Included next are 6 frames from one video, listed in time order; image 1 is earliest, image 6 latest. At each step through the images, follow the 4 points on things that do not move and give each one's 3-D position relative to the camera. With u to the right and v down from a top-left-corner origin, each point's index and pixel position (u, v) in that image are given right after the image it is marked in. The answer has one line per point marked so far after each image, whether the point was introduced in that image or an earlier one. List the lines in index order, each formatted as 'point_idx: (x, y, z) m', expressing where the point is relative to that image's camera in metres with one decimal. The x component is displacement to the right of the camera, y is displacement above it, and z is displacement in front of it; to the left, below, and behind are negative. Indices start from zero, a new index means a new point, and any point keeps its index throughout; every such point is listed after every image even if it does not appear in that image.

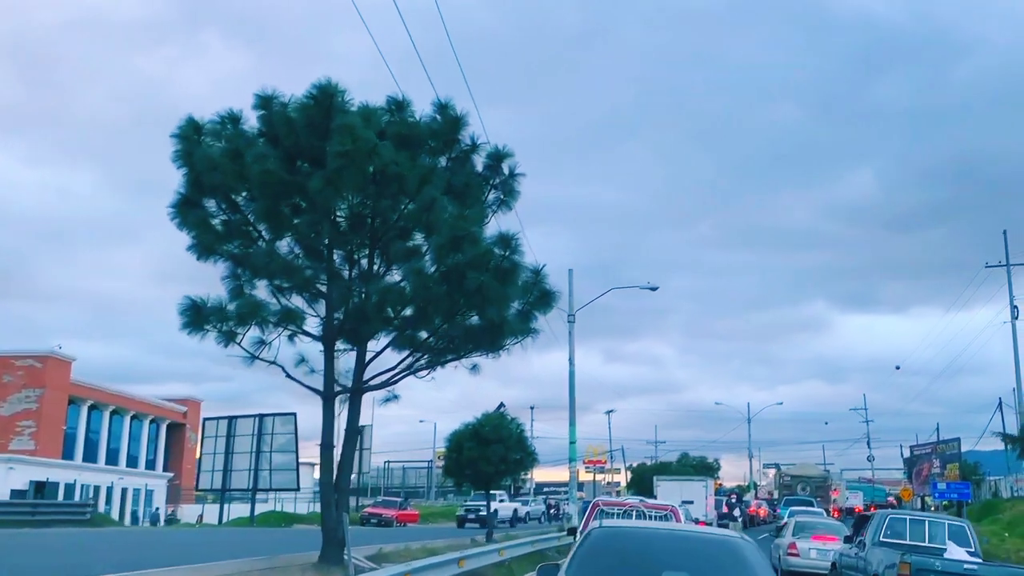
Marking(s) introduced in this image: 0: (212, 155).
0: (-4.1, +1.8, +17.0) m
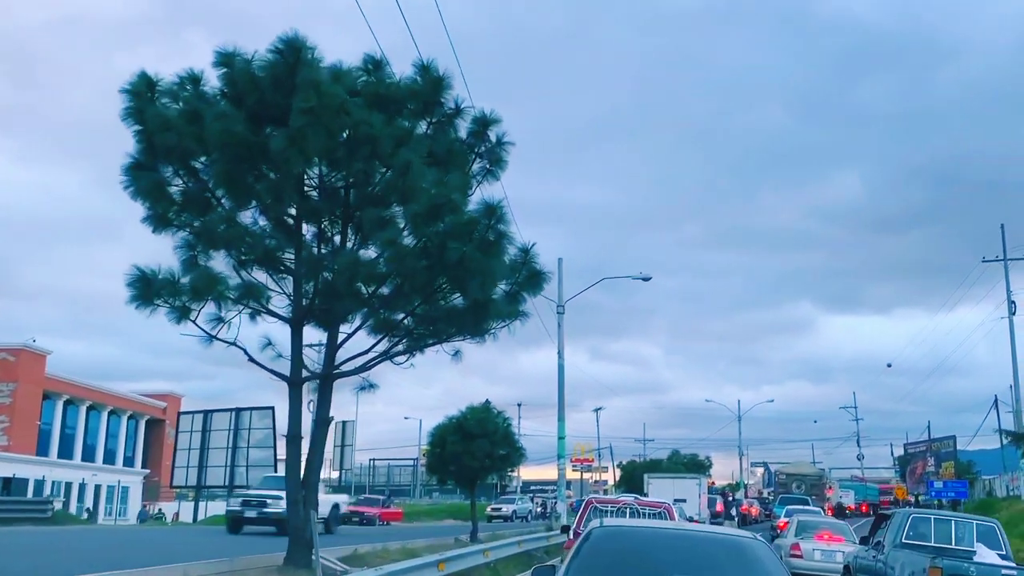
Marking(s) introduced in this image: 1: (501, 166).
0: (-4.2, +2.1, +15.4) m
1: (-0.2, +1.7, +17.3) m
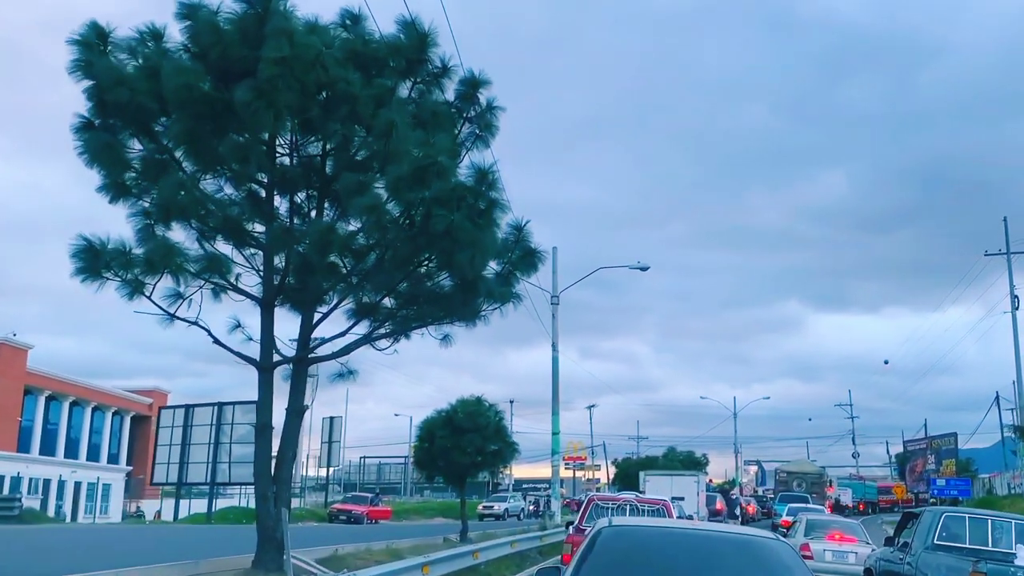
0: (-4.3, +2.4, +13.9) m
1: (-0.3, +2.0, +15.9) m
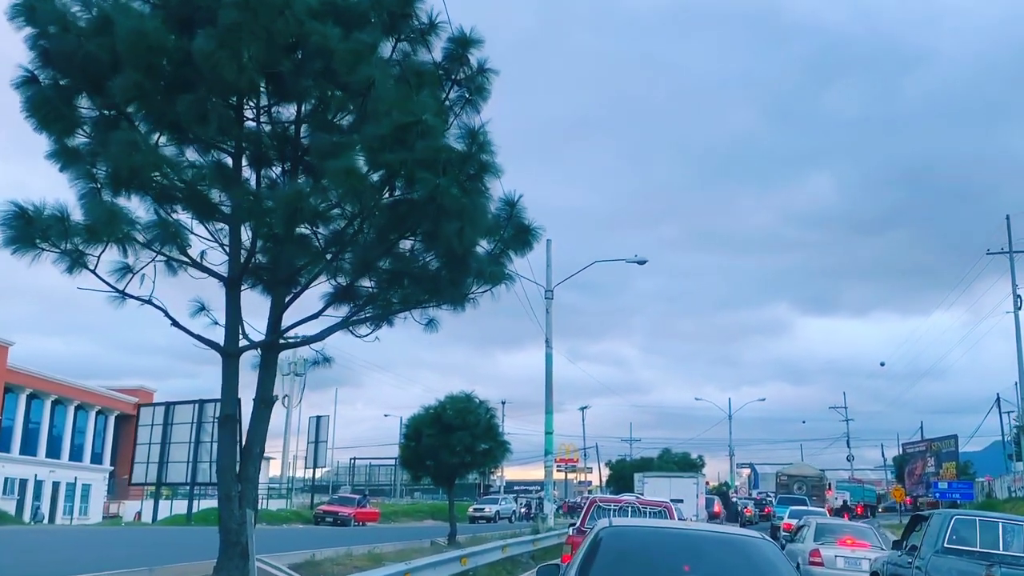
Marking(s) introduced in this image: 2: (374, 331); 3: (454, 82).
0: (-4.4, +2.7, +12.5) m
1: (-0.3, +2.2, +14.4) m
2: (-1.8, -0.6, +16.4) m
3: (-0.7, +2.4, +14.4) m
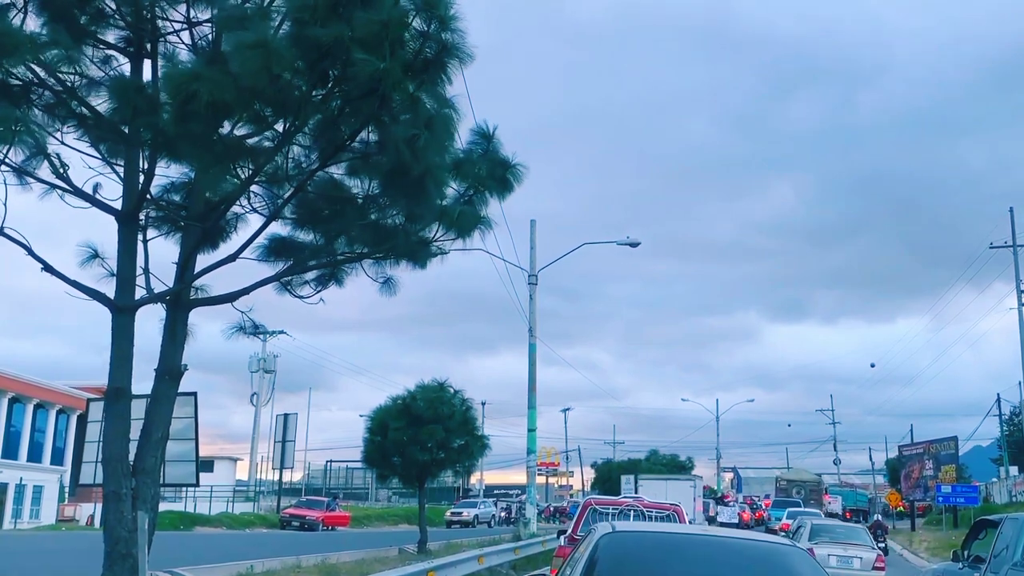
0: (-4.6, +3.2, +9.4) m
1: (-0.5, +2.7, +11.4) m
2: (-2.1, 0.0, +13.3) m
3: (-0.9, +2.9, +11.3) m
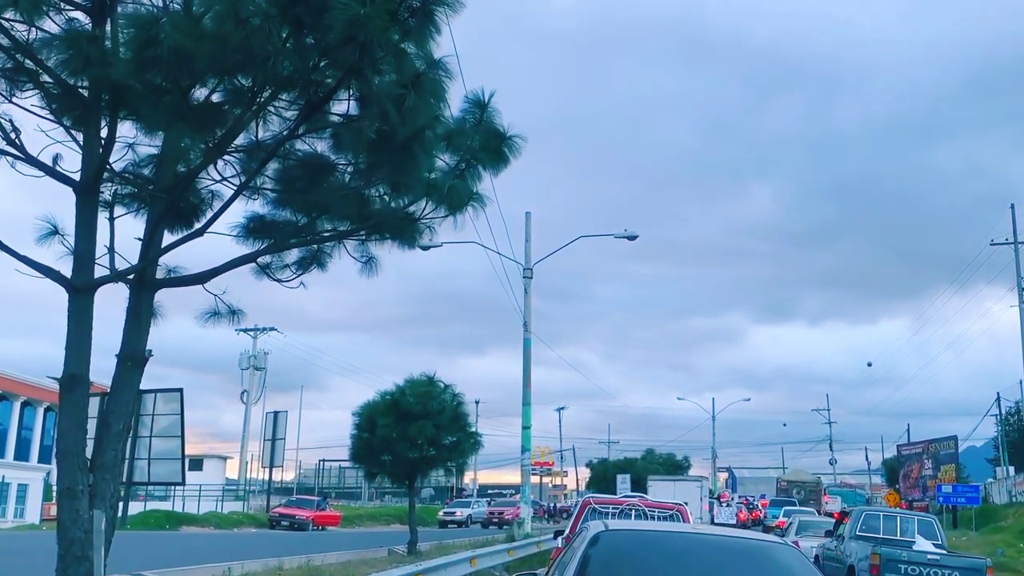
0: (-4.6, +3.4, +8.5) m
1: (-0.6, +2.9, +10.5) m
2: (-2.1, +0.1, +12.4) m
3: (-0.9, +3.0, +10.4) m
